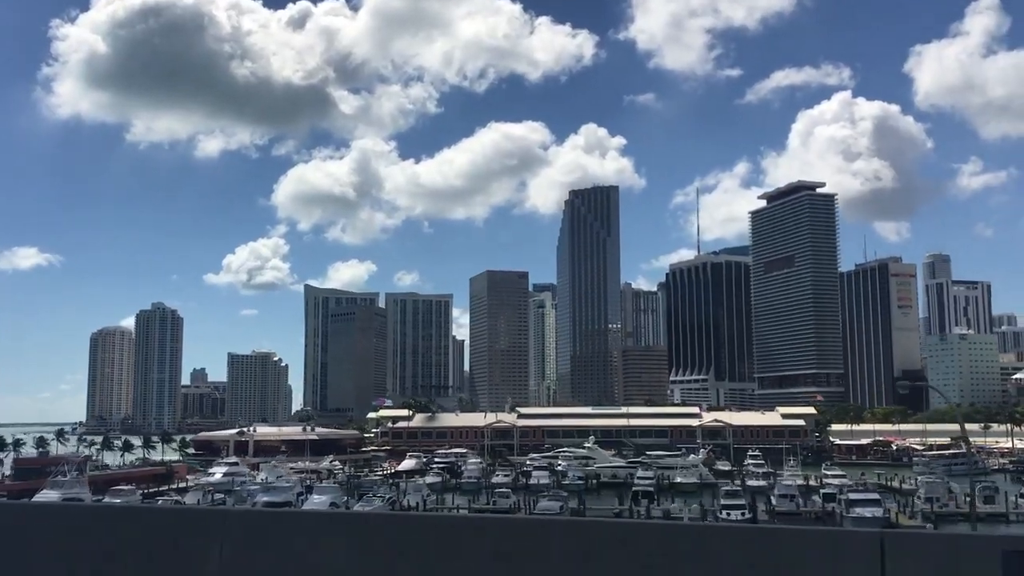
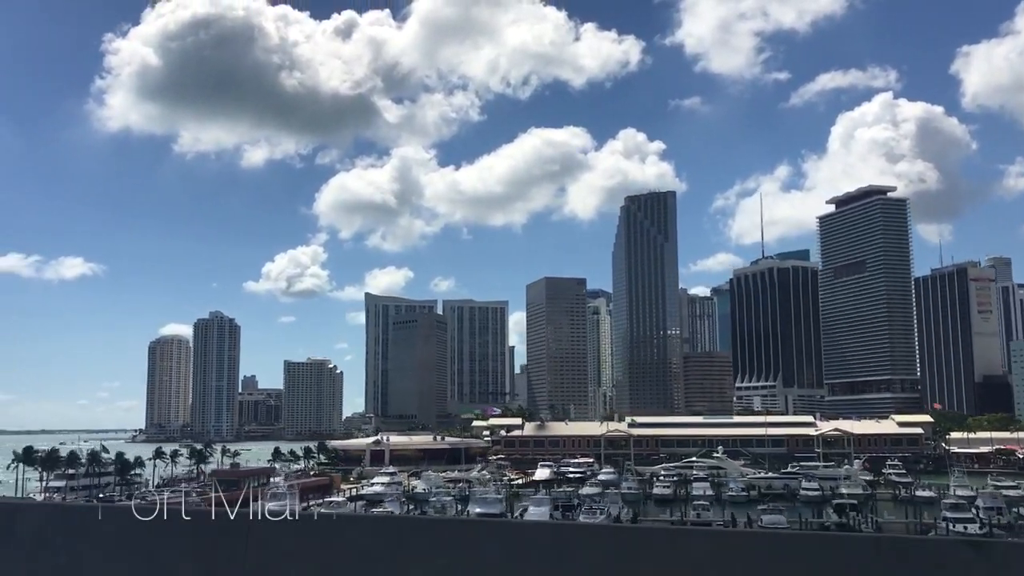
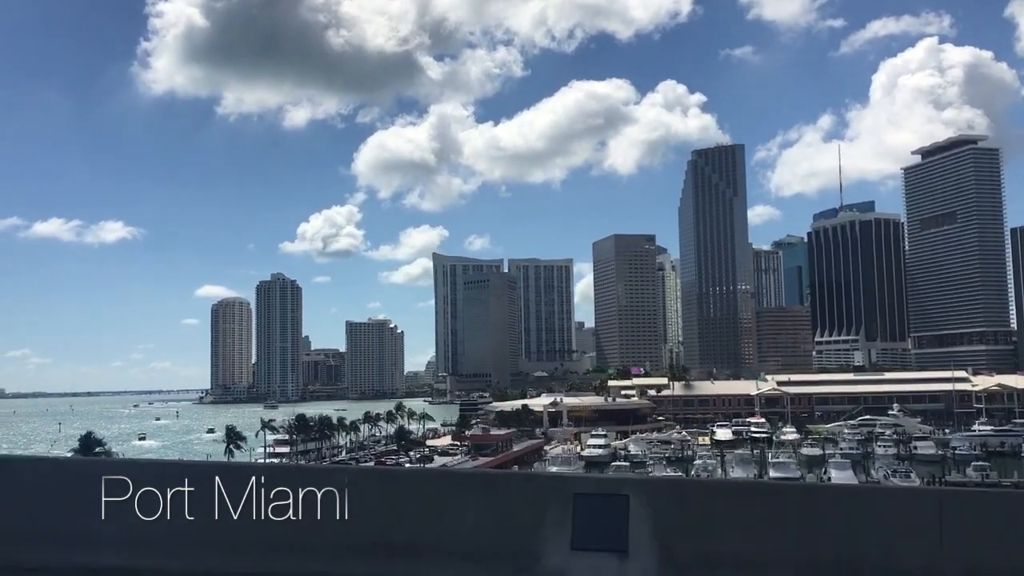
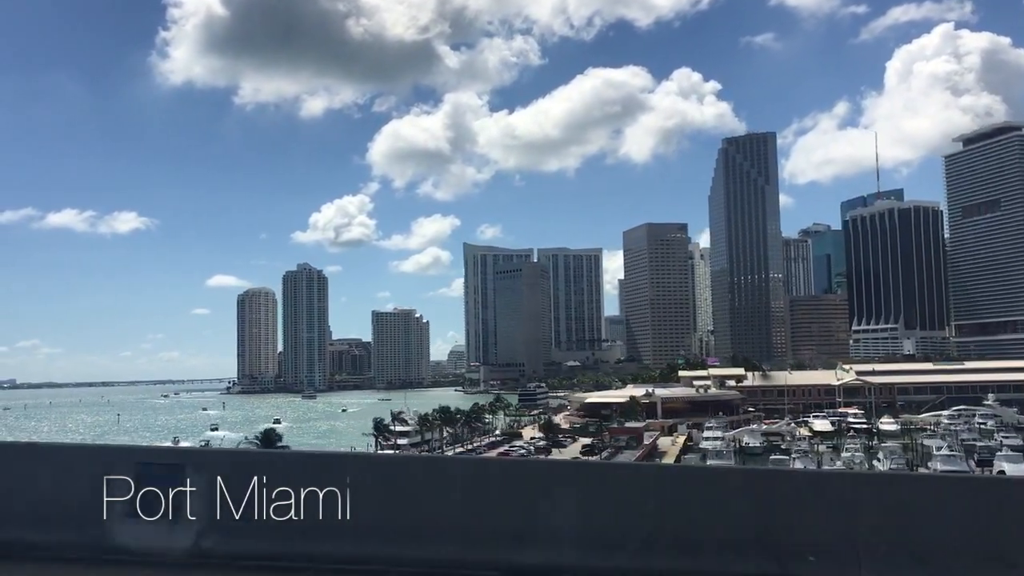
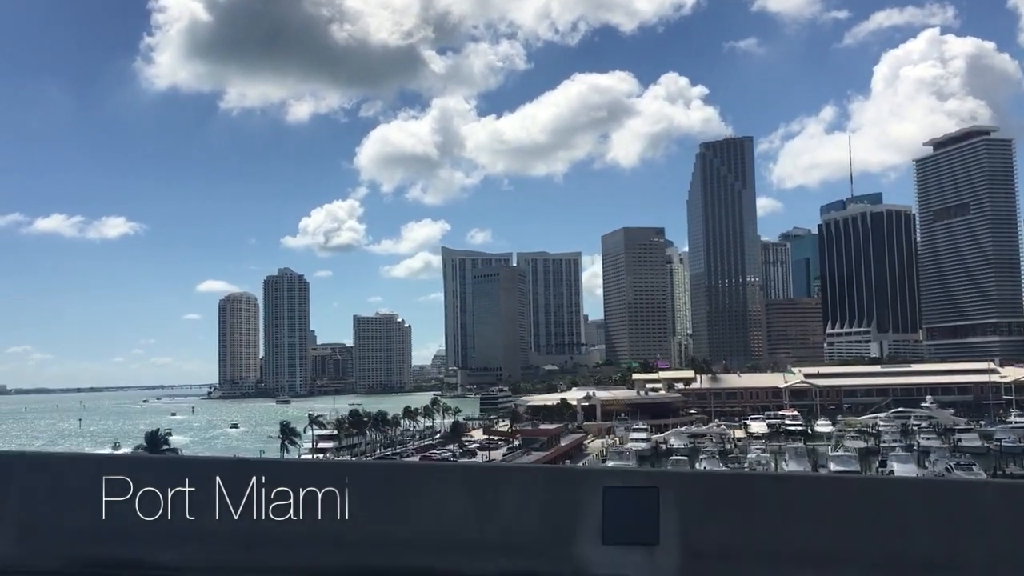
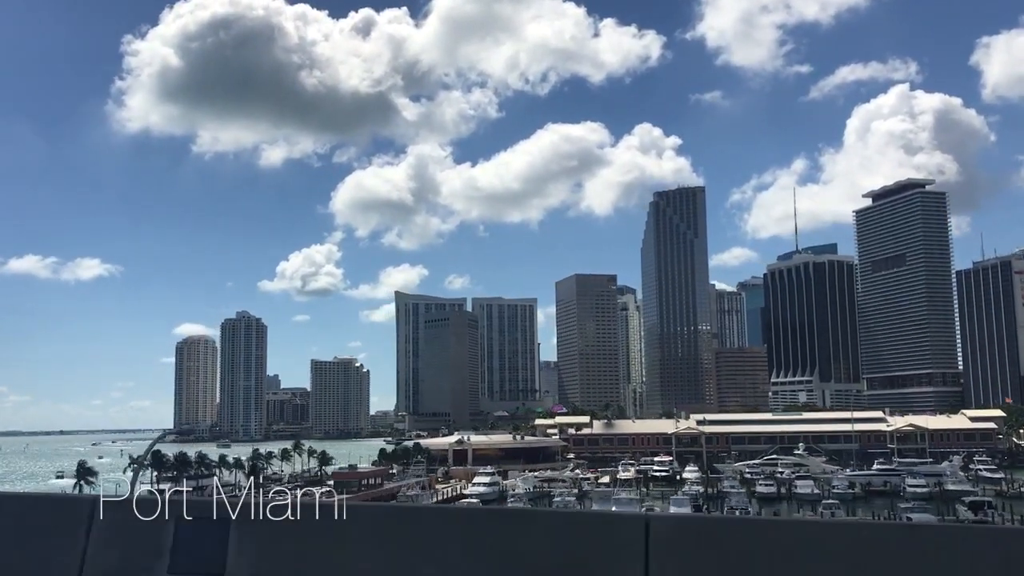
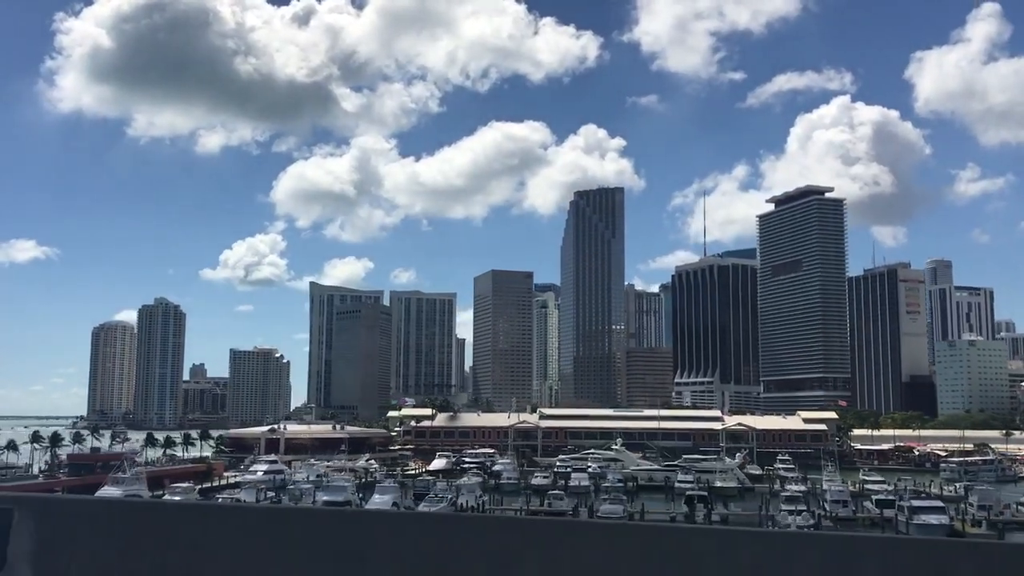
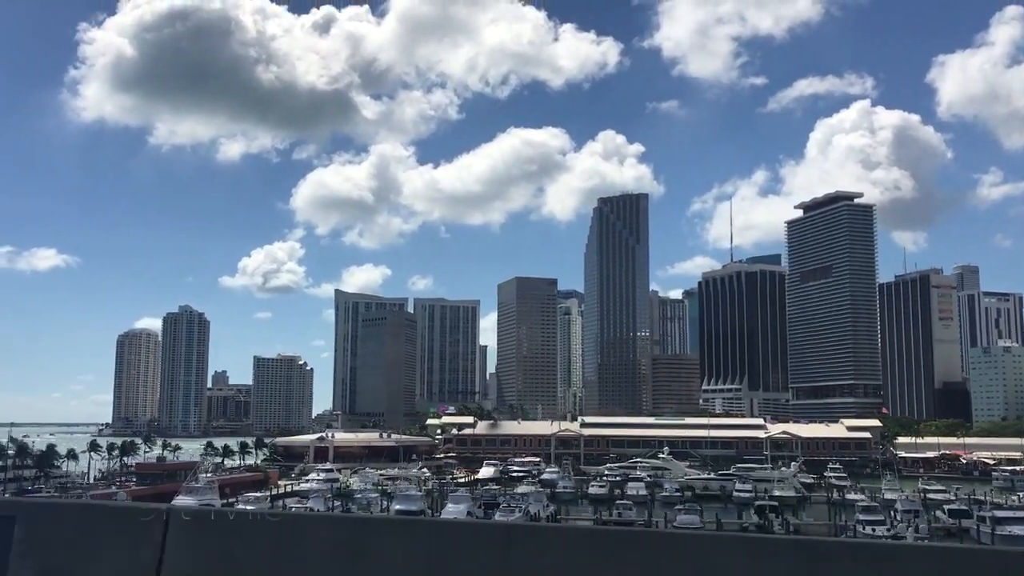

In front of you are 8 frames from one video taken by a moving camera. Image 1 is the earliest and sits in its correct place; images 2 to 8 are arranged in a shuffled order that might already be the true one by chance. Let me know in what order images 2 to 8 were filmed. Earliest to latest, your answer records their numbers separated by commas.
7, 8, 2, 6, 3, 5, 4
